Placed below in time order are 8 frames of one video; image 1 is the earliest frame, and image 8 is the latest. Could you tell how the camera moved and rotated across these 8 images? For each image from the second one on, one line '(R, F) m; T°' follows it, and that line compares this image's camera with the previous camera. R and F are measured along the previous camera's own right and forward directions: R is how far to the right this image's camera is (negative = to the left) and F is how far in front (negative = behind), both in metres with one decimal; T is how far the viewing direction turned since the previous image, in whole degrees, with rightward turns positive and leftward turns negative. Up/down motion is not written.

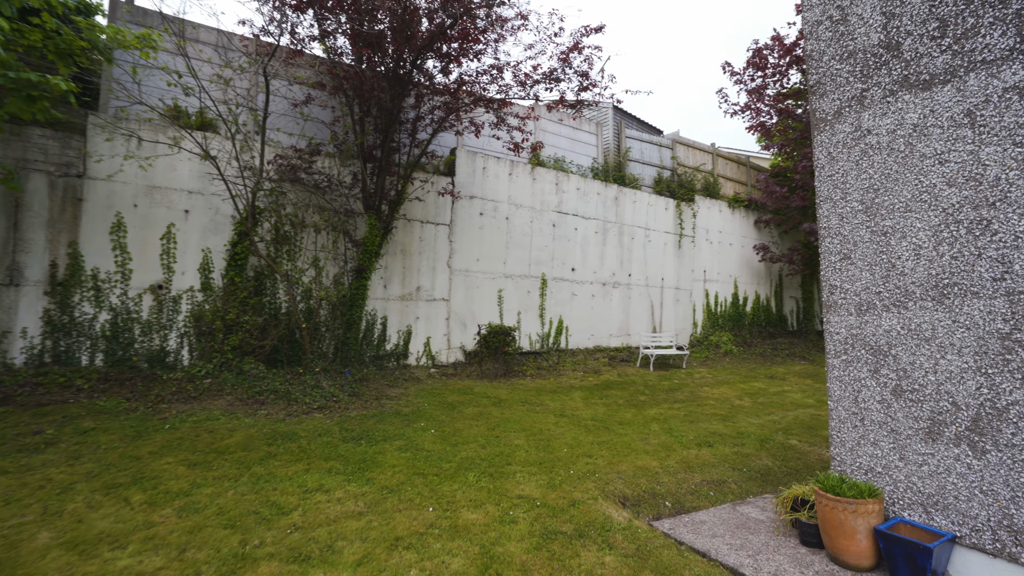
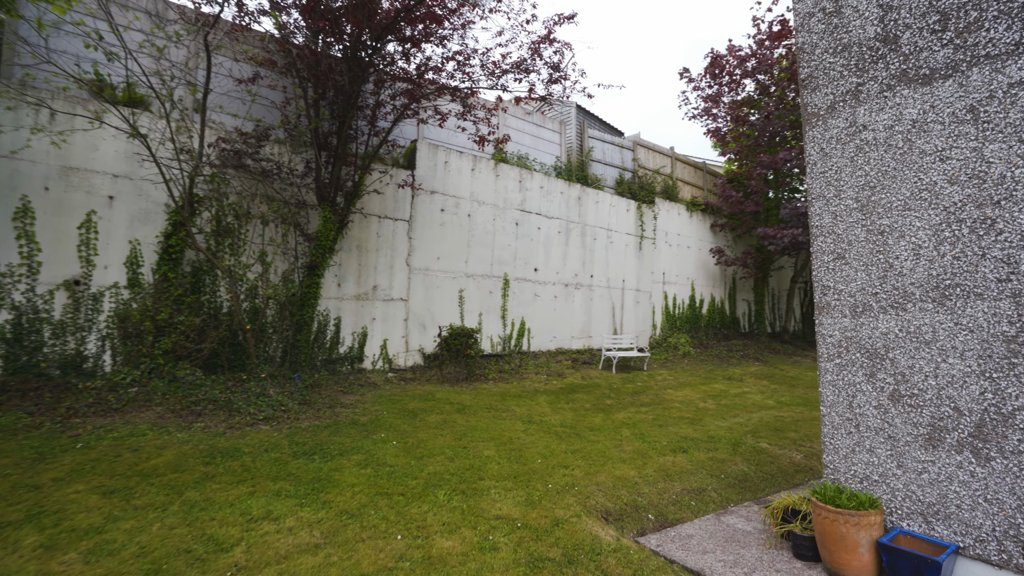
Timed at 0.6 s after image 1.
(-0.2, +0.3) m; +5°
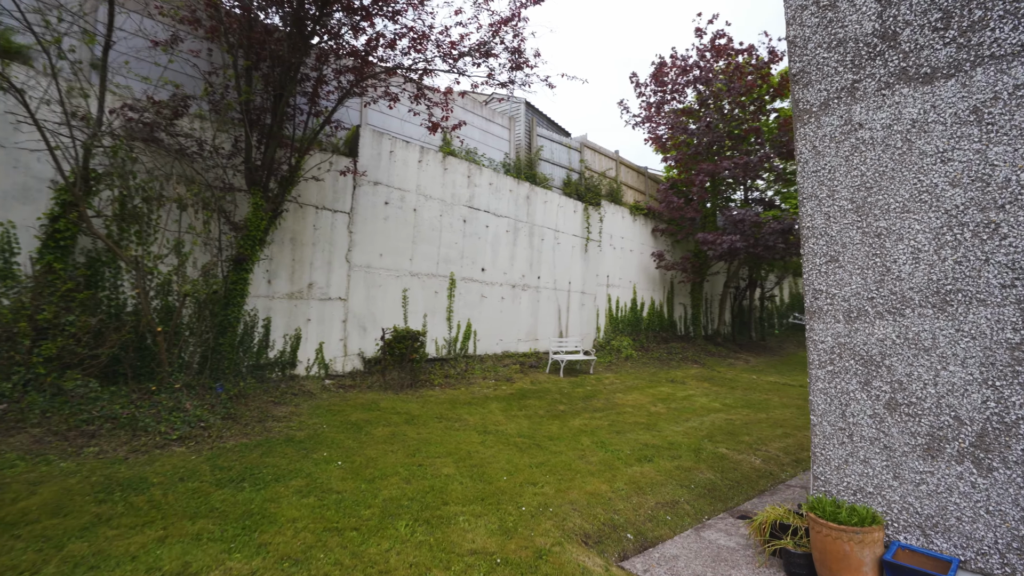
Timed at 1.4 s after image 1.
(-0.3, +0.4) m; +8°
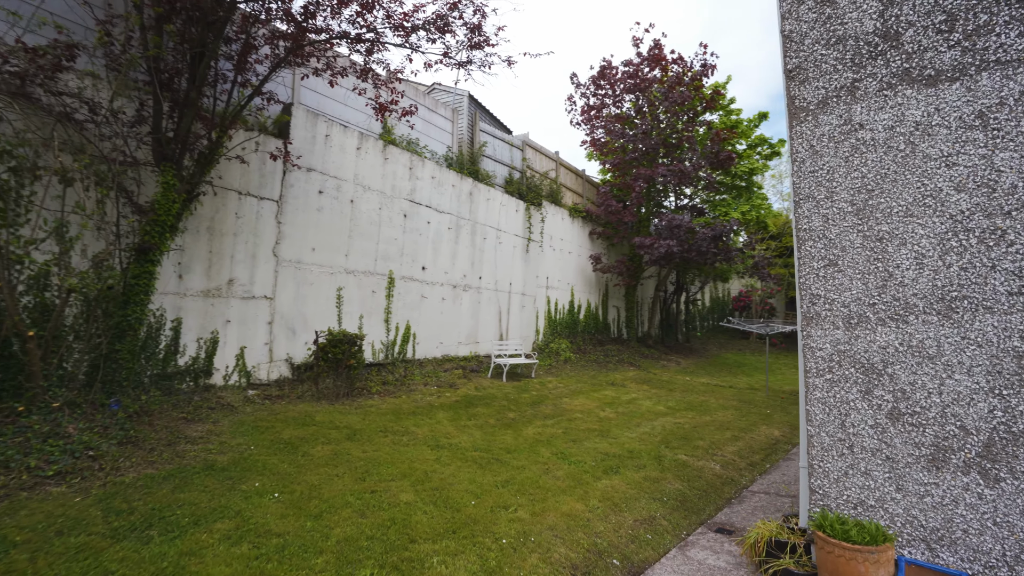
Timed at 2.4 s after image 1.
(-0.3, +0.4) m; +9°
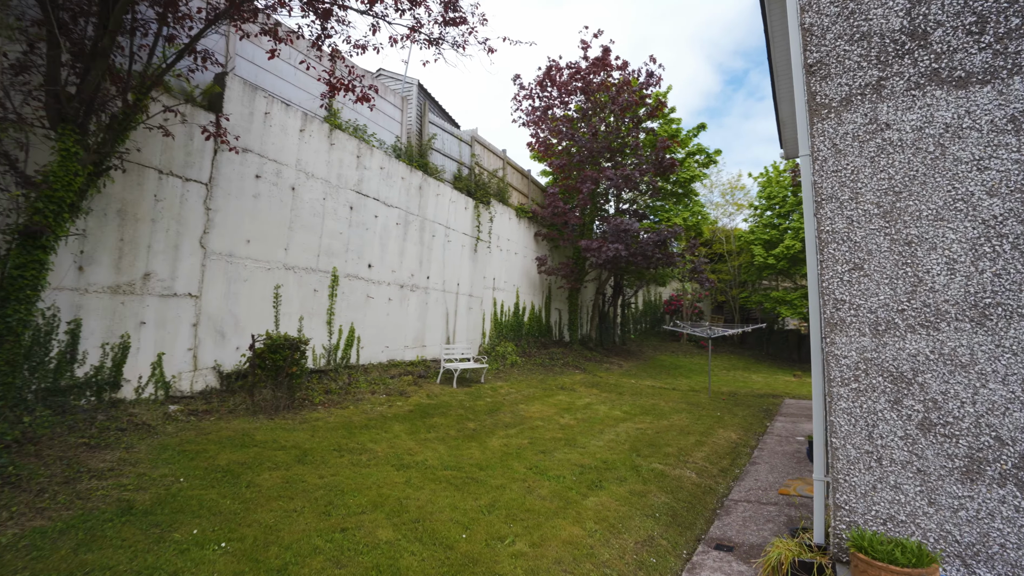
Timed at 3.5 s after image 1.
(-0.4, +0.4) m; +9°
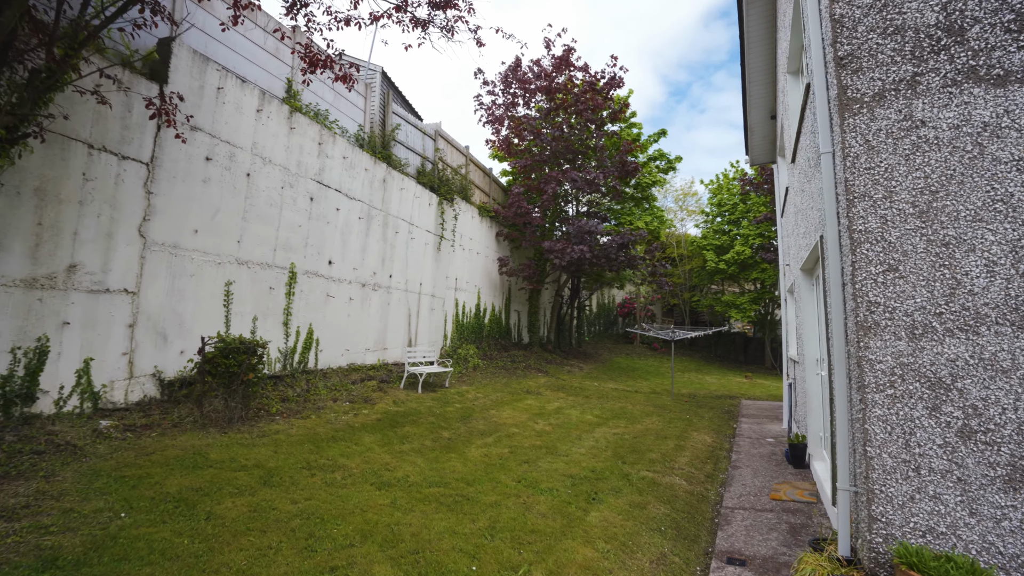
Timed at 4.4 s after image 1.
(-0.4, +0.3) m; +6°
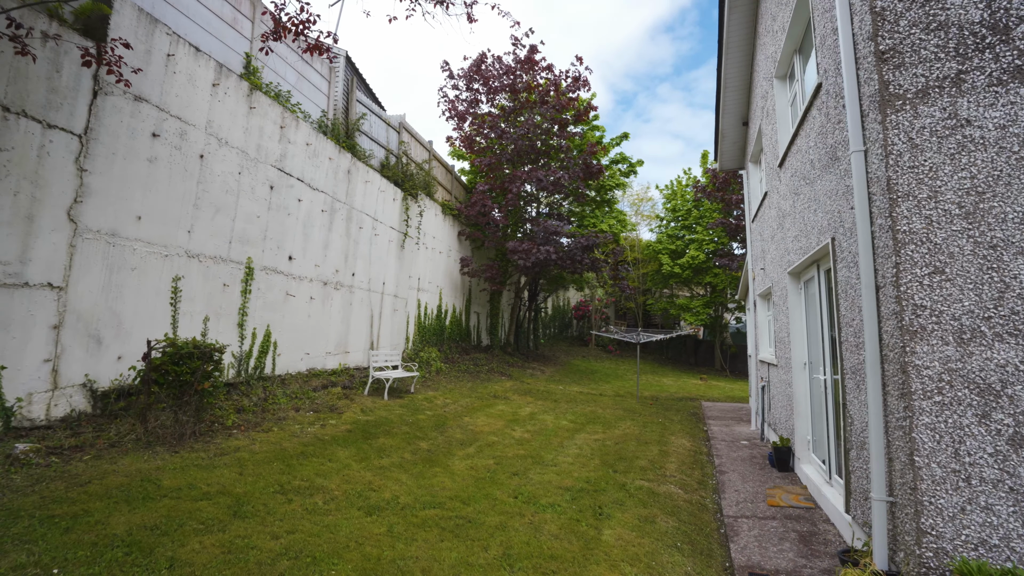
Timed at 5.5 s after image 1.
(-0.4, +0.4) m; +6°
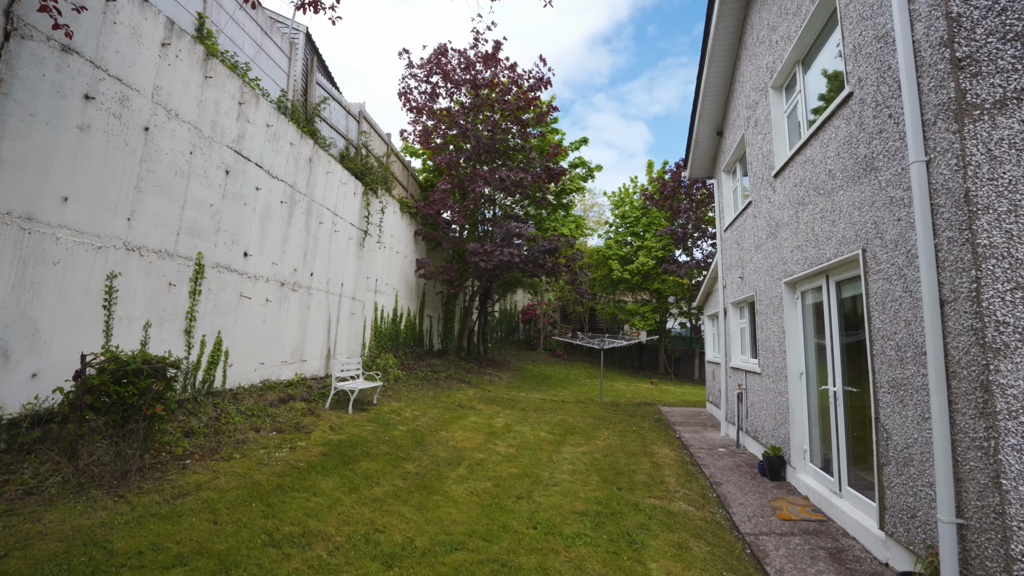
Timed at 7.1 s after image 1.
(-0.7, +0.5) m; +8°
